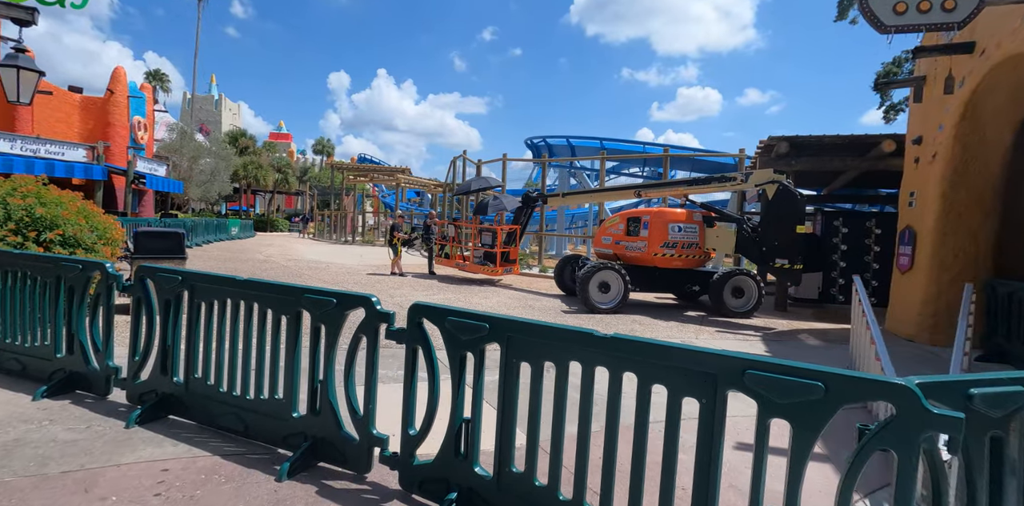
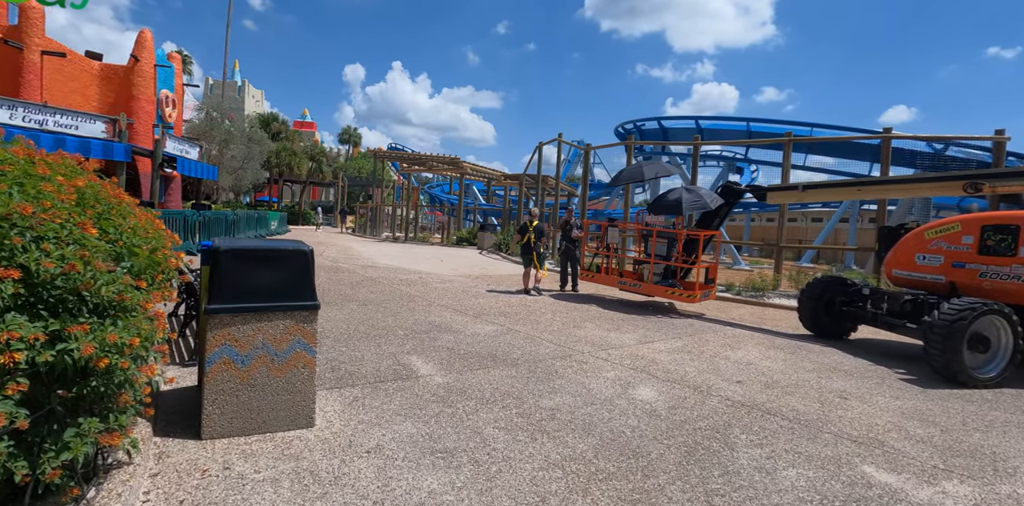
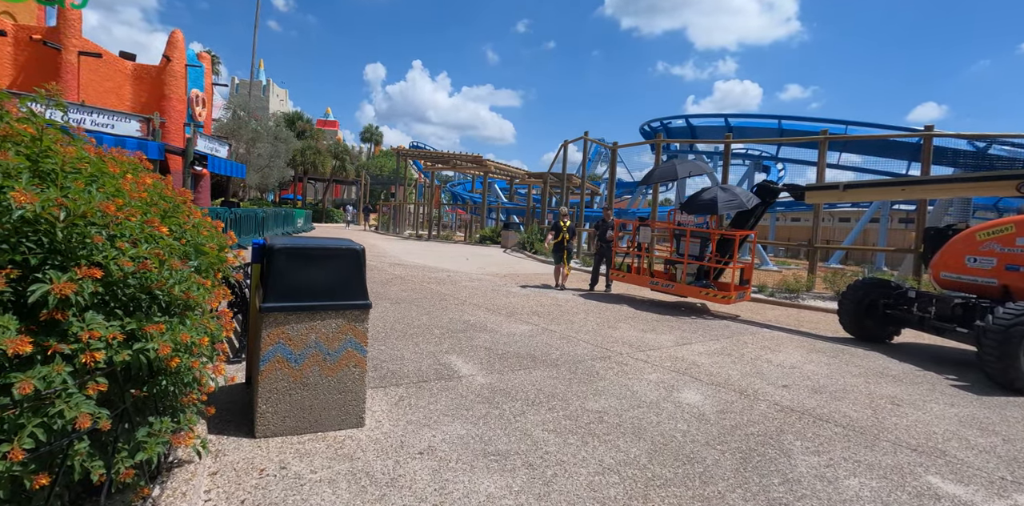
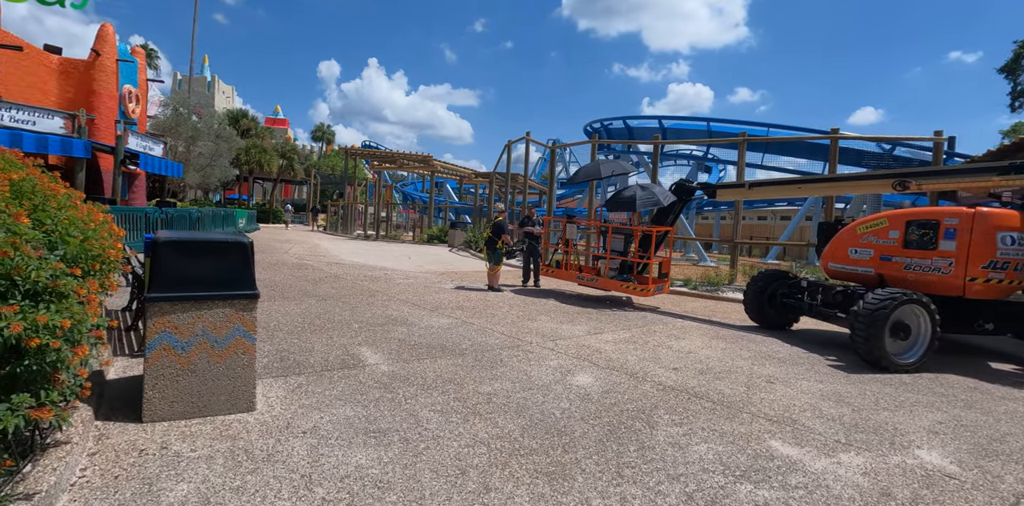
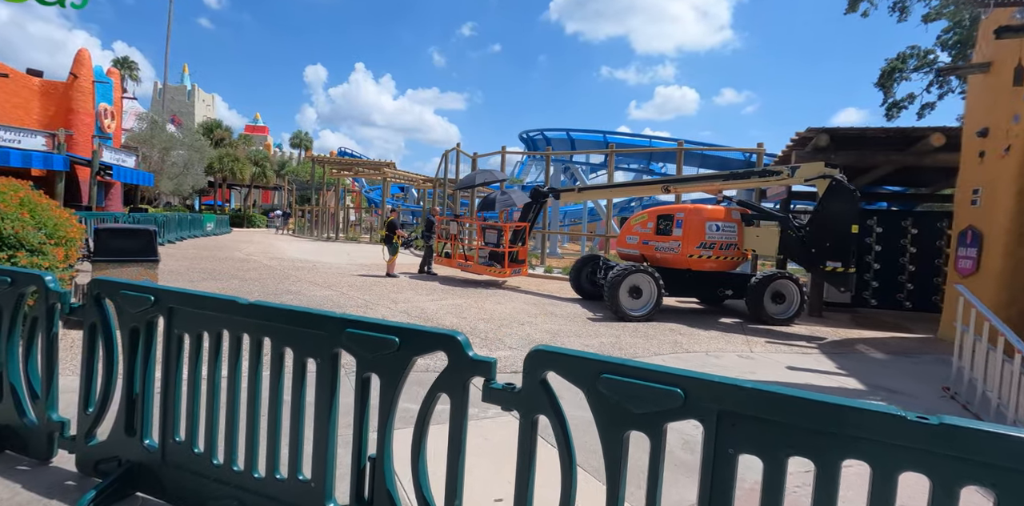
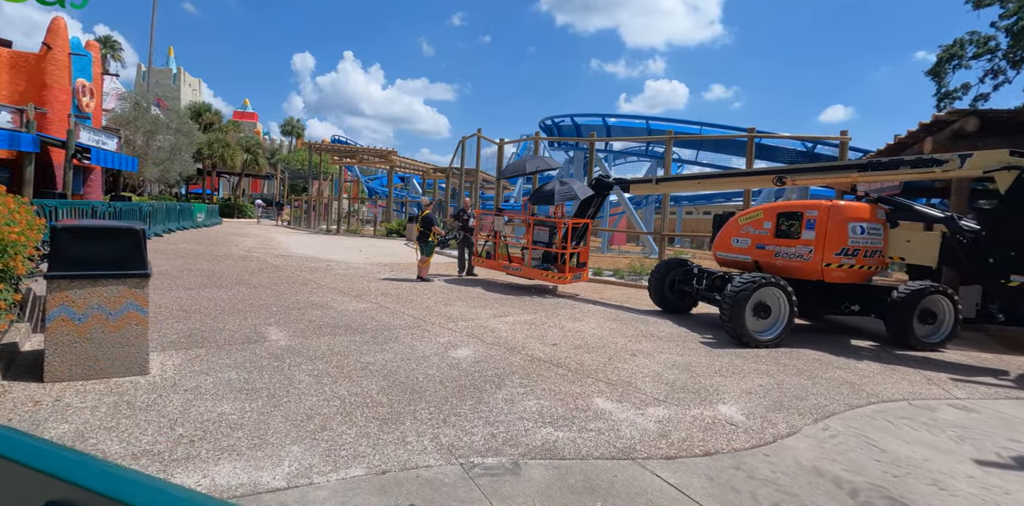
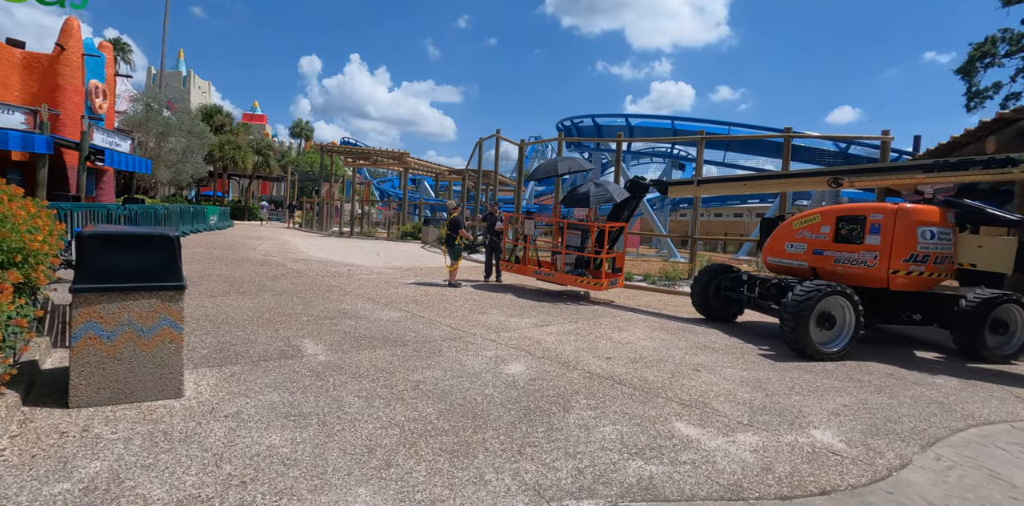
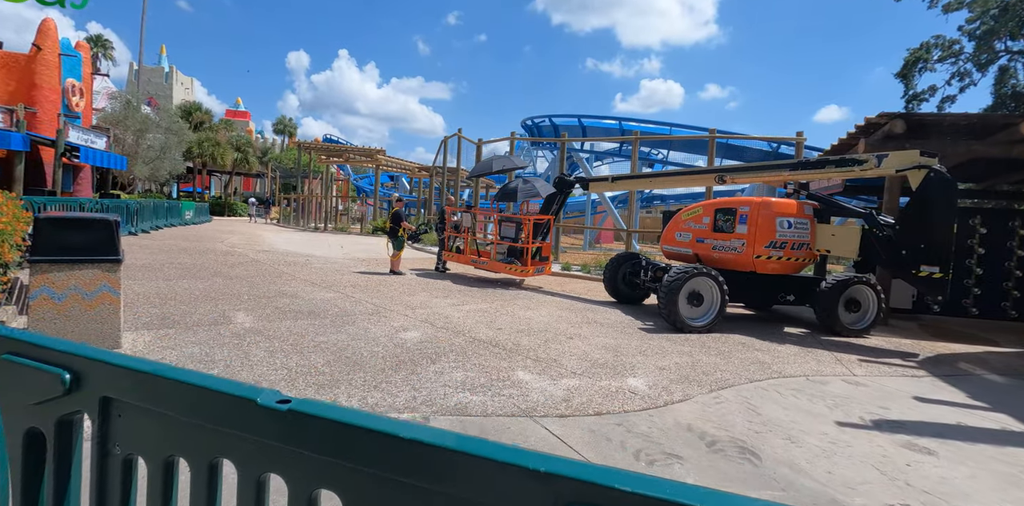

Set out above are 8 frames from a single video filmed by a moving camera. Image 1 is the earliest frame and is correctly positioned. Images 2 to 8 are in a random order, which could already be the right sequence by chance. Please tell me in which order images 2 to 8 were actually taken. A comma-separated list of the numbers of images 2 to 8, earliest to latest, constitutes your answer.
5, 8, 6, 7, 4, 2, 3
